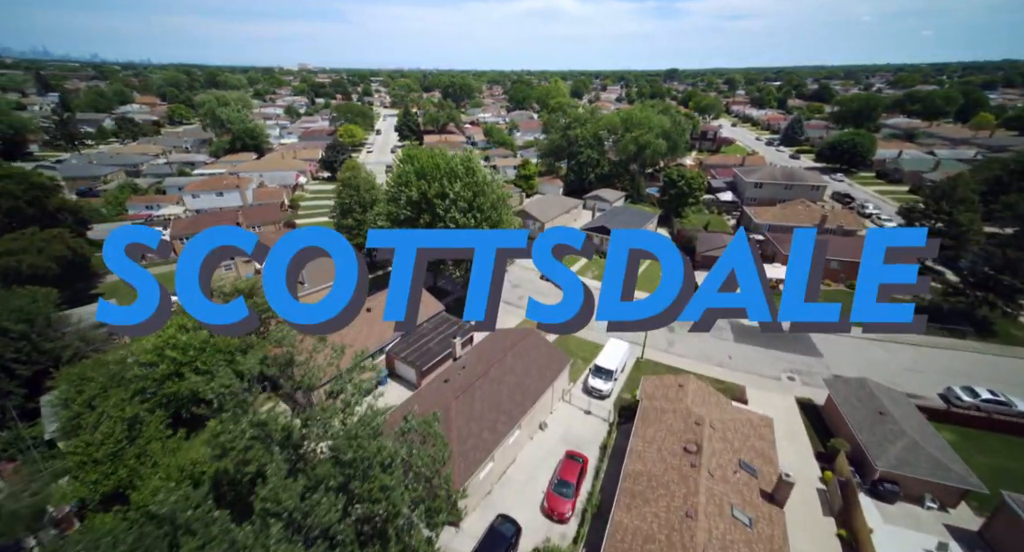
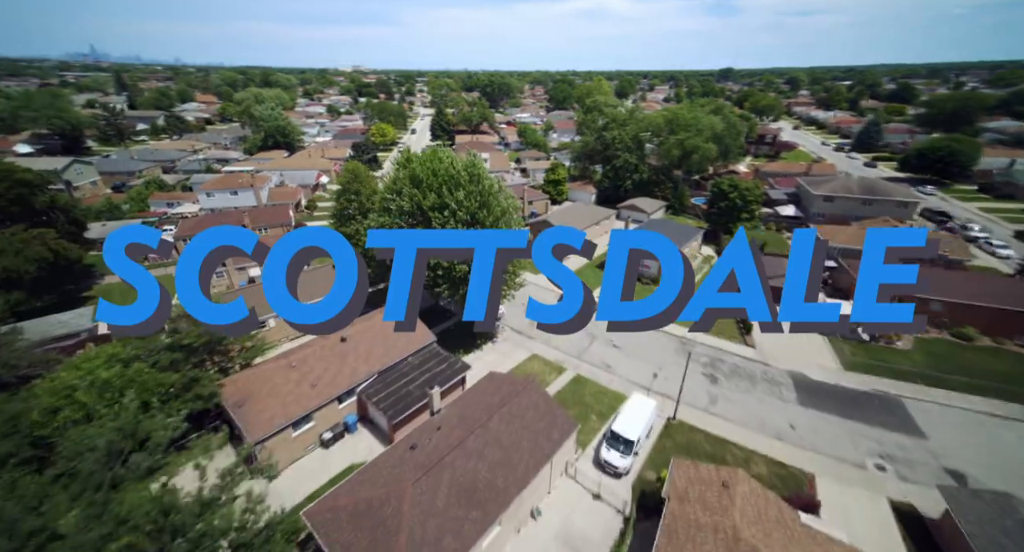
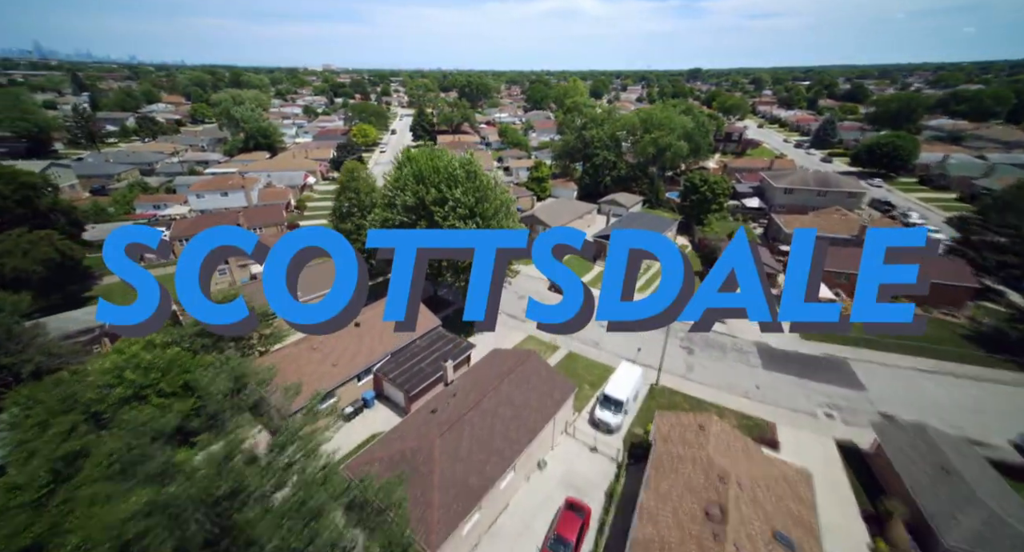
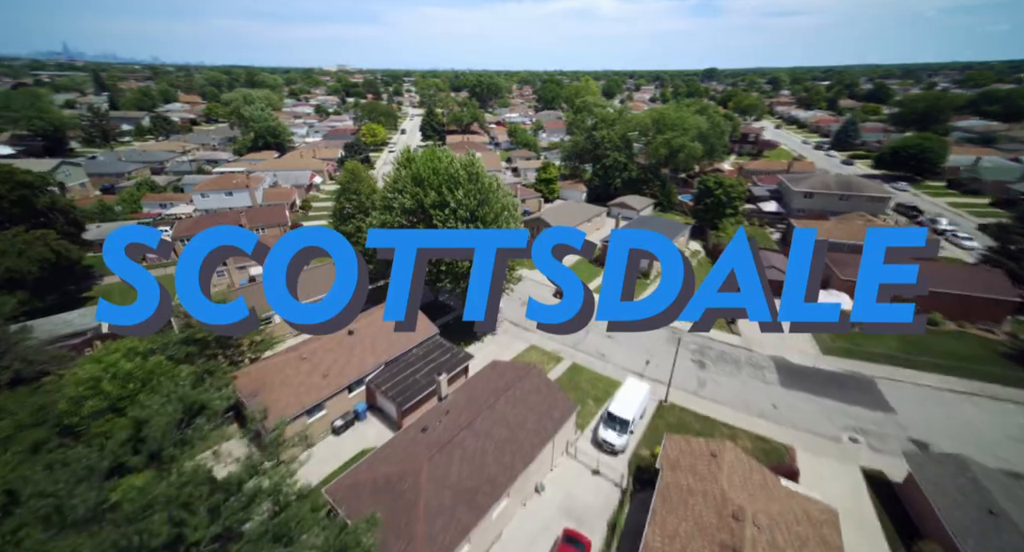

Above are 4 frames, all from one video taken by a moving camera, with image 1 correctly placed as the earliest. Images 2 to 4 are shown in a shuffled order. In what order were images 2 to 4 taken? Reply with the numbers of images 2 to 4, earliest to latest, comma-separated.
3, 4, 2
